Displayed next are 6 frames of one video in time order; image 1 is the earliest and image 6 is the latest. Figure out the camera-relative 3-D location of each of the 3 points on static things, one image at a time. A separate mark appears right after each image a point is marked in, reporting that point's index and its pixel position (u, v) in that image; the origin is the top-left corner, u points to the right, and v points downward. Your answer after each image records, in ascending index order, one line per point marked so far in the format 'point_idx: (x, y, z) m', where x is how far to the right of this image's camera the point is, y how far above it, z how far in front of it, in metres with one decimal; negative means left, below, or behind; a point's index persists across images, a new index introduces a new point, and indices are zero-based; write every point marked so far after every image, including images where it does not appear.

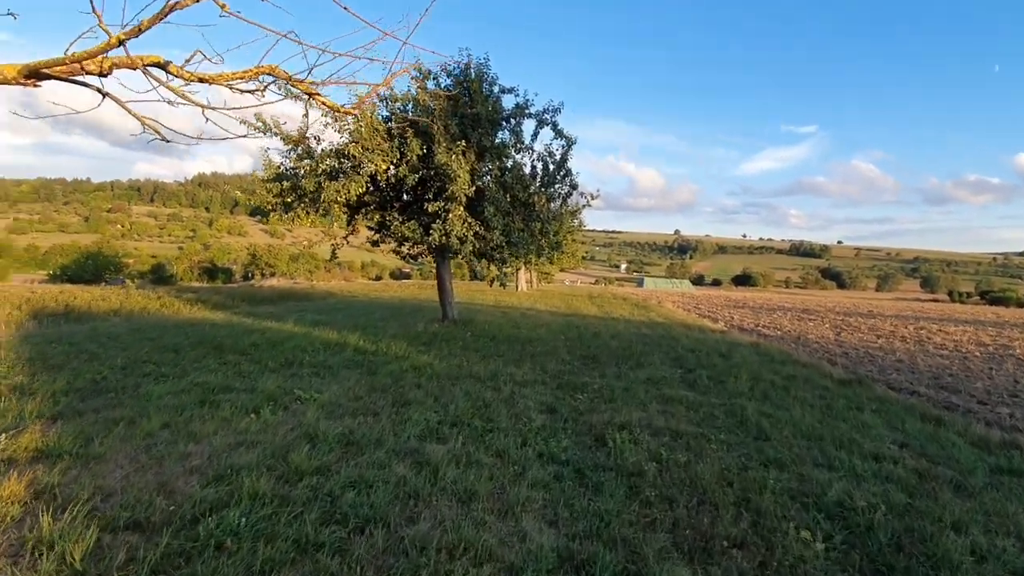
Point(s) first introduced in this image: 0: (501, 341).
0: (-0.3, -1.3, +13.5) m
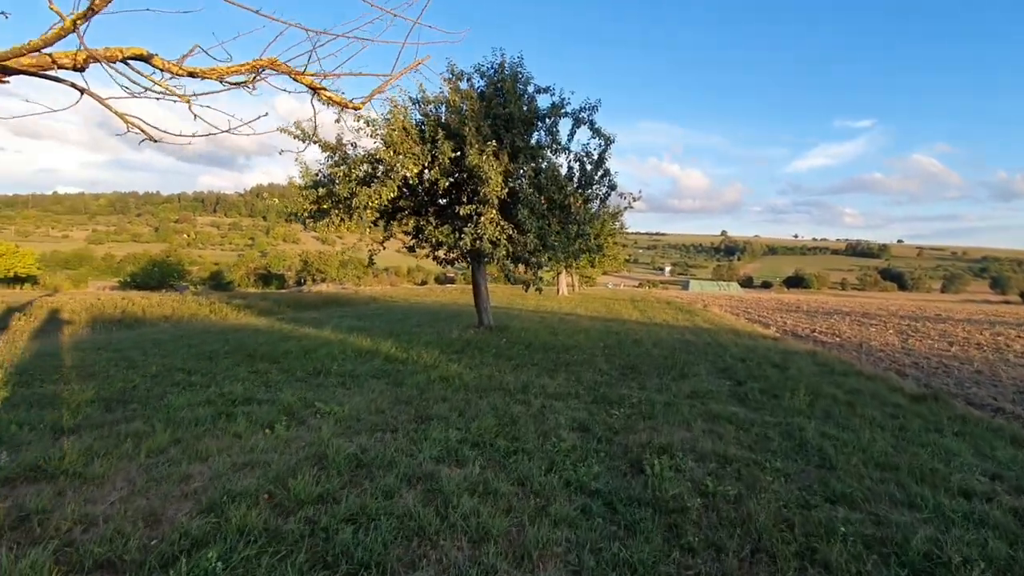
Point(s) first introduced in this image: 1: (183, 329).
0: (+0.6, -1.4, +12.9) m
1: (-10.8, -1.3, +18.1) m
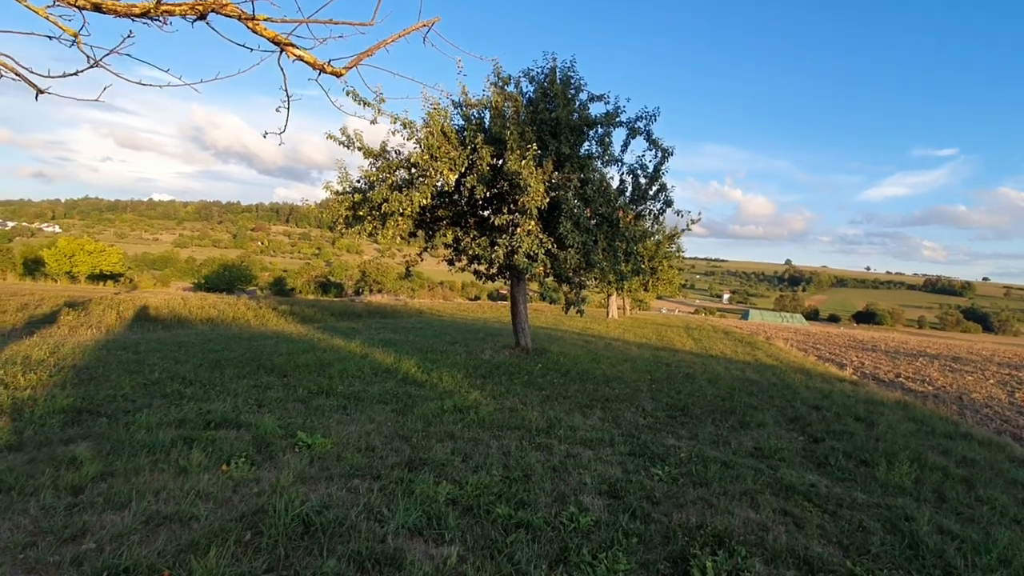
0: (+1.3, -1.9, +11.5) m
1: (-9.6, -1.4, +17.7) m
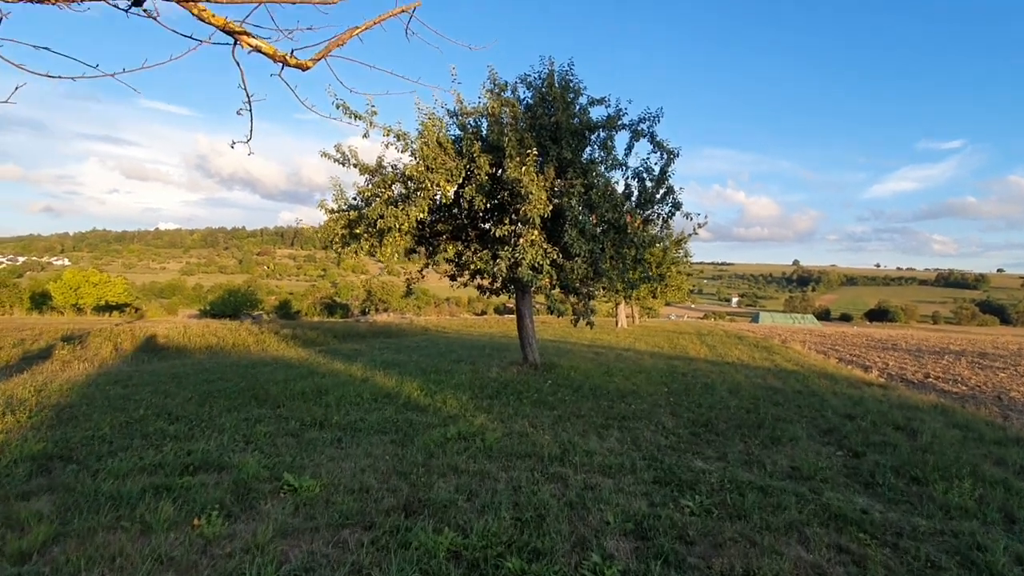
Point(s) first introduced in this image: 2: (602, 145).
0: (+1.4, -2.1, +10.8) m
1: (-9.3, -2.3, +17.2) m
2: (+2.3, +3.7, +14.1) m
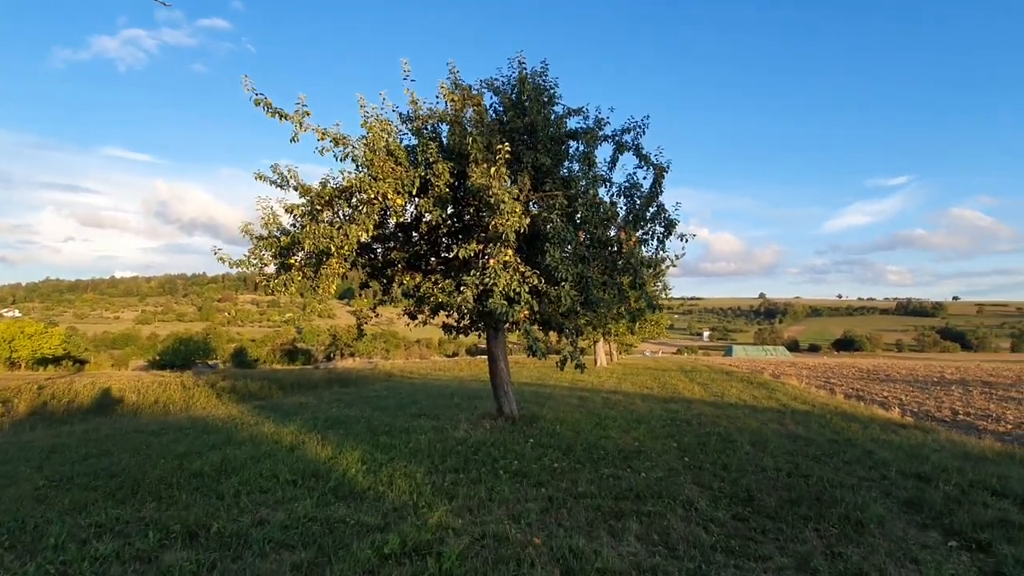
0: (+1.0, -2.6, +8.4) m
1: (-10.0, -3.5, +14.1) m
2: (+1.6, +3.0, +12.1) m
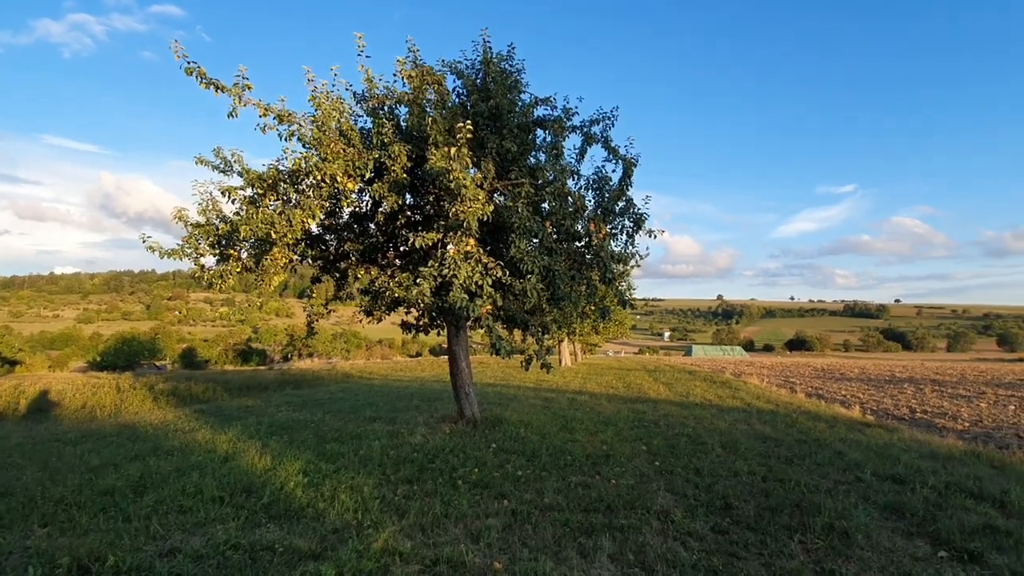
0: (+0.5, -2.5, +7.8) m
1: (-11.0, -3.3, +12.7) m
2: (+0.8, +3.0, +11.6) m
